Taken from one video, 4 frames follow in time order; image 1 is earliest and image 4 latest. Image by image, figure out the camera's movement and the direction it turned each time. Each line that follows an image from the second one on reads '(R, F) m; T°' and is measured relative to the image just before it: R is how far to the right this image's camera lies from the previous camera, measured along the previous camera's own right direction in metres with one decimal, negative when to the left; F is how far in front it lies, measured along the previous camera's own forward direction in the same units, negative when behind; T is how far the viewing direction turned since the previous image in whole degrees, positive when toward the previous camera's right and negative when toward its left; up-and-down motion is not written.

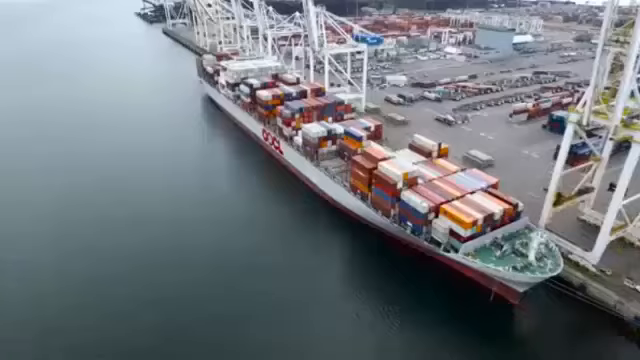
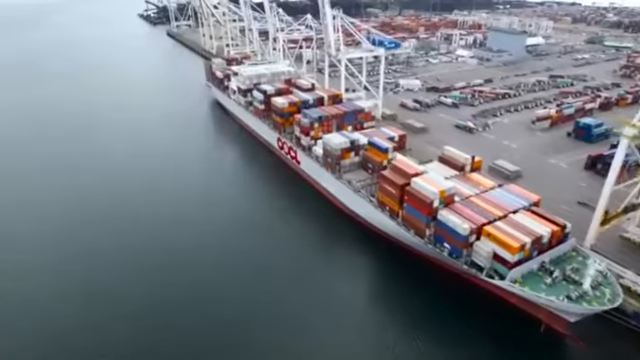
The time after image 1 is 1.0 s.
(-1.7, +1.8) m; 0°
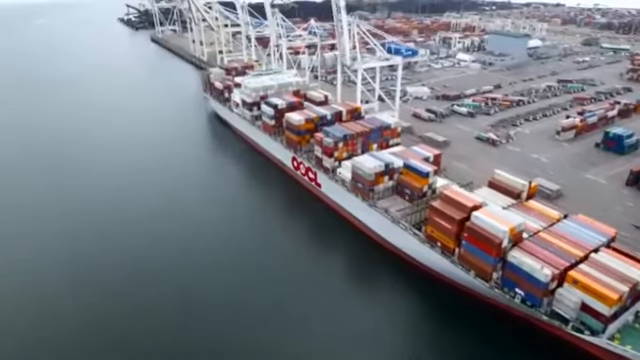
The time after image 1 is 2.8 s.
(-3.3, +3.6) m; +2°
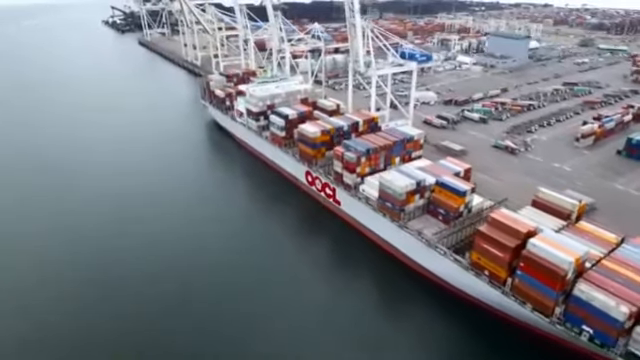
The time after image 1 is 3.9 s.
(-2.4, +2.5) m; +2°
